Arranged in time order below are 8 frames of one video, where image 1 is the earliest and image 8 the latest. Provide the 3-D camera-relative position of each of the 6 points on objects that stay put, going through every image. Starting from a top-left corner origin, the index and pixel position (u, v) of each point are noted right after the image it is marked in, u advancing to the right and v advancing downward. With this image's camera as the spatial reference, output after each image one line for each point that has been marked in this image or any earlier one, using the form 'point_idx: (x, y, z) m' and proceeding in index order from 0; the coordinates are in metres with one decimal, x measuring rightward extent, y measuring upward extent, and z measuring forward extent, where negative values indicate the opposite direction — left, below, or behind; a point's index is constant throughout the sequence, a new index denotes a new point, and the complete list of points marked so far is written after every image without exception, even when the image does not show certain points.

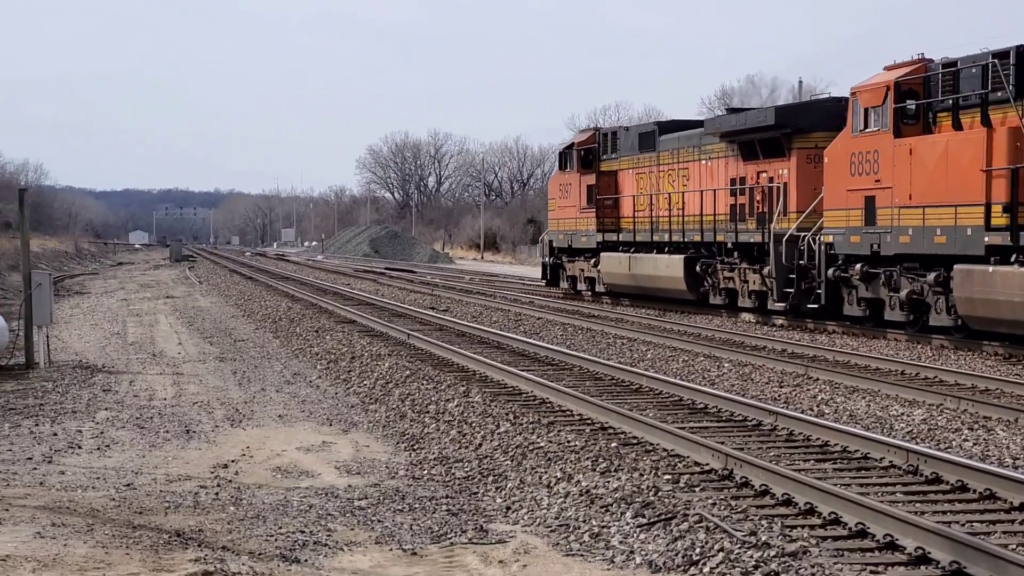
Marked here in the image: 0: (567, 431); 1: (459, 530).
0: (+0.6, -1.3, +8.8) m
1: (-0.4, -1.8, +7.2) m
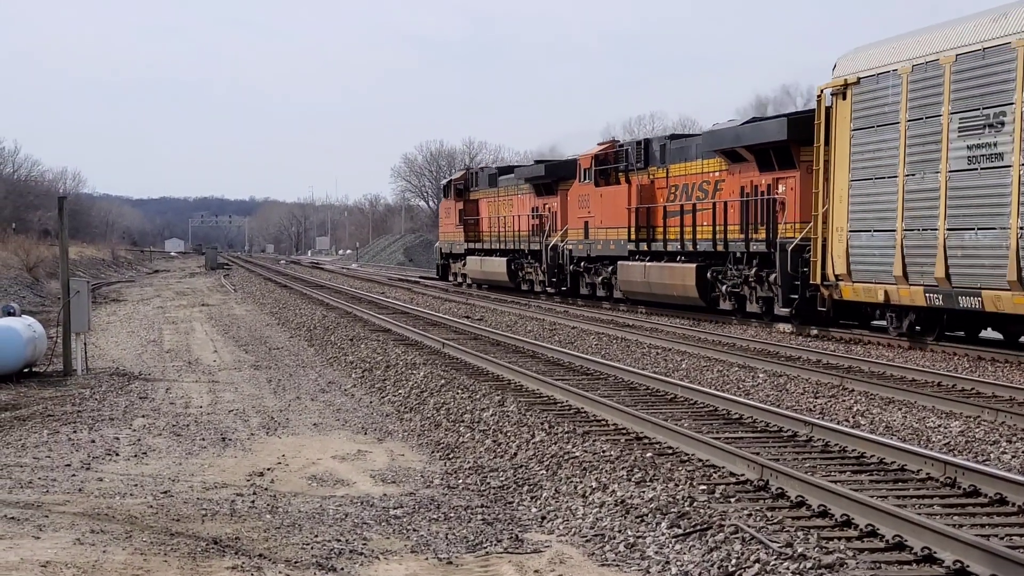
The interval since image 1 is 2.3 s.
0: (+0.9, -1.4, +8.8) m
1: (-0.2, -1.9, +7.2) m
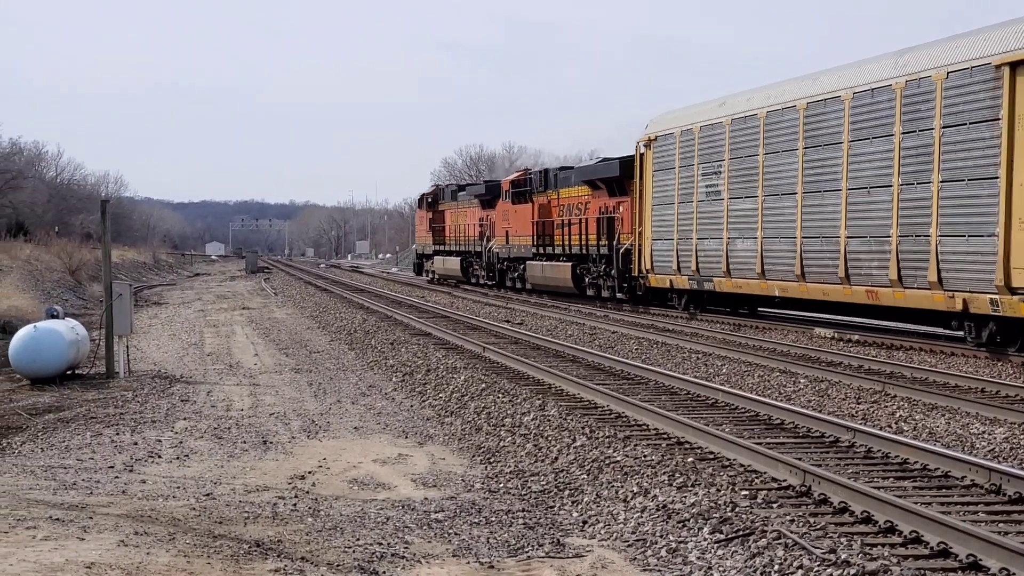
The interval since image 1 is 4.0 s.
0: (+1.2, -1.4, +8.7) m
1: (+0.2, -1.9, +7.2) m
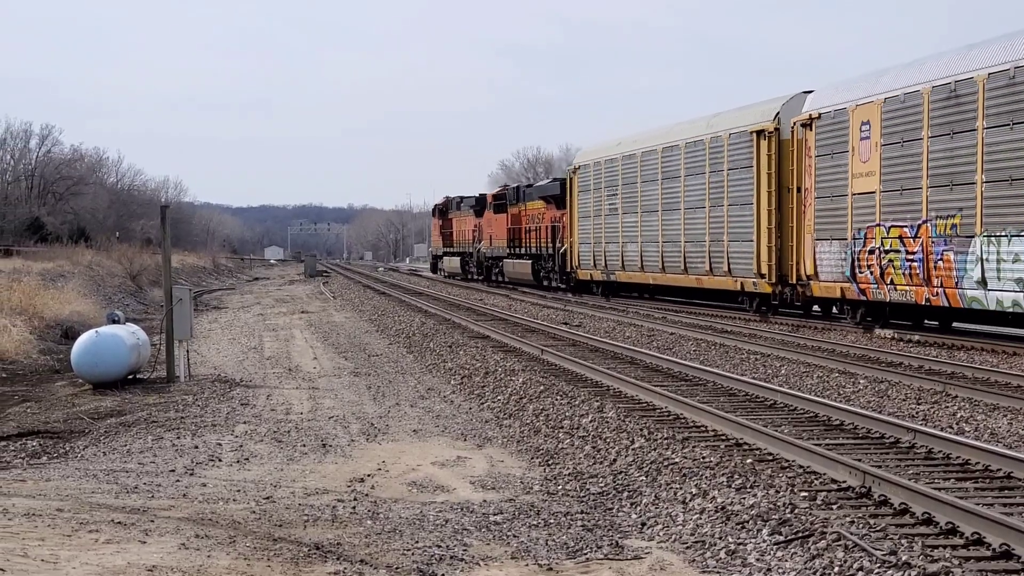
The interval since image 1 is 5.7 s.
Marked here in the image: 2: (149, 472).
0: (+1.7, -1.4, +8.7) m
1: (+0.6, -1.9, +7.2) m
2: (-3.1, -1.6, +8.2) m
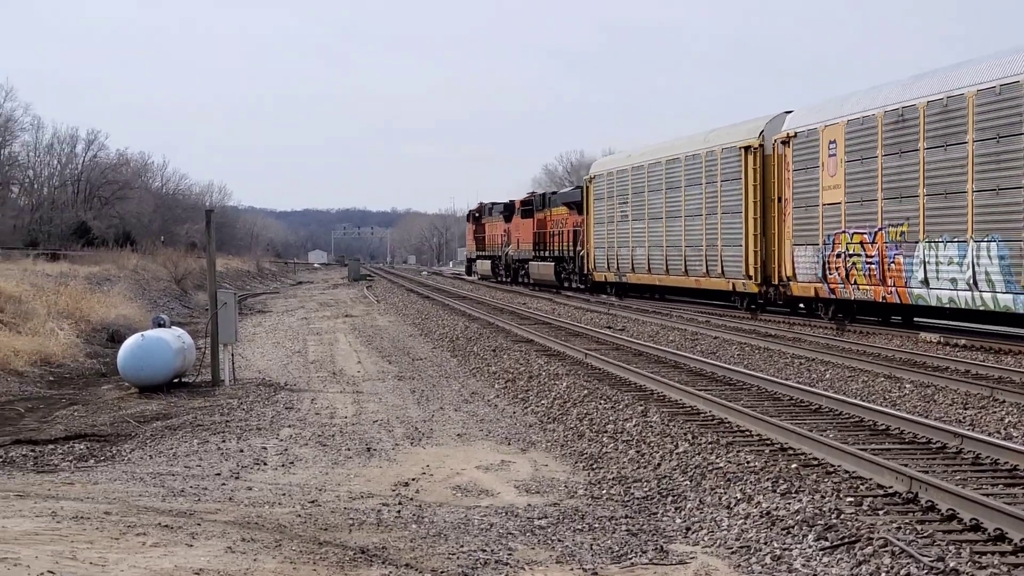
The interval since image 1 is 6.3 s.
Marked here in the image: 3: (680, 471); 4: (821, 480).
0: (+2.1, -1.5, +8.7) m
1: (+1.0, -1.9, +7.2) m
2: (-2.7, -1.6, +8.2) m
3: (+1.5, -1.6, +8.5) m
4: (+2.6, -1.6, +8.0) m
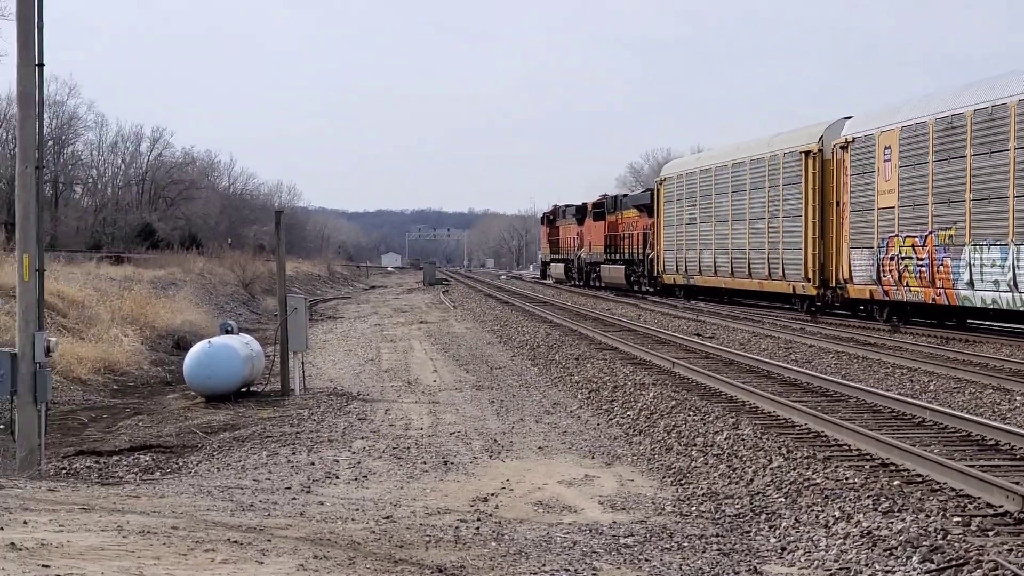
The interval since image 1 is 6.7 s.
0: (+2.7, -1.5, +8.3) m
1: (+1.6, -2.0, +6.7) m
2: (-2.1, -1.6, +7.9) m
3: (+2.1, -1.6, +8.1) m
4: (+3.2, -1.6, +7.6) m
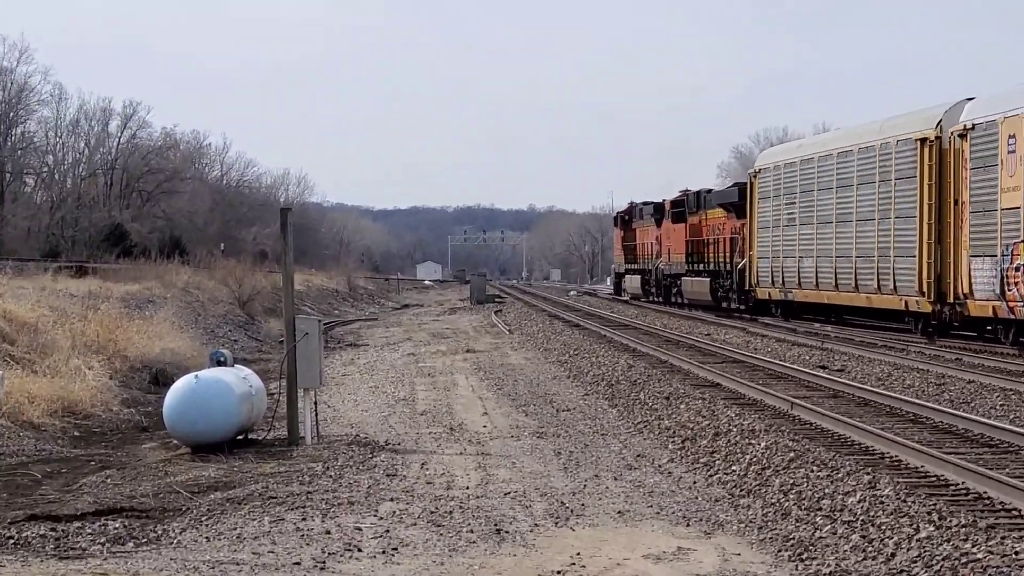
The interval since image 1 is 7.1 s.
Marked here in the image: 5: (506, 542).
0: (+3.2, -1.6, +6.6) m
1: (+2.1, -2.1, +5.0) m
2: (-1.6, -1.7, +6.2) m
3: (+2.6, -1.8, +6.4) m
4: (+3.6, -1.8, +5.9) m
5: (-0.2, -1.7, +6.9) m
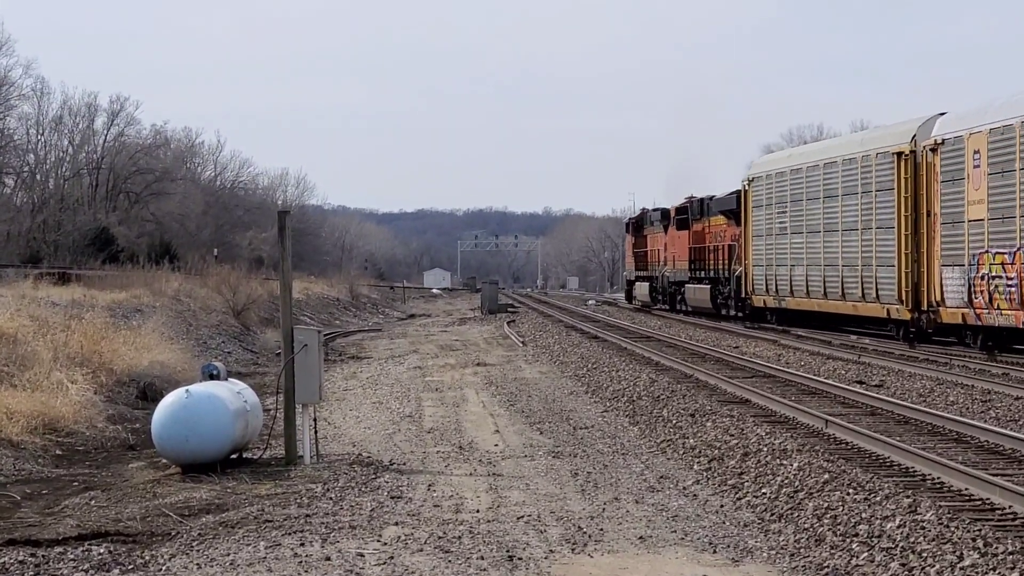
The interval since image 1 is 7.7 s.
0: (+3.3, -1.7, +6.2) m
1: (+2.1, -2.2, +4.6) m
2: (-1.5, -1.8, +5.8) m
3: (+2.6, -1.8, +6.0) m
4: (+3.7, -1.8, +5.5) m
5: (-0.1, -1.8, +6.5) m
